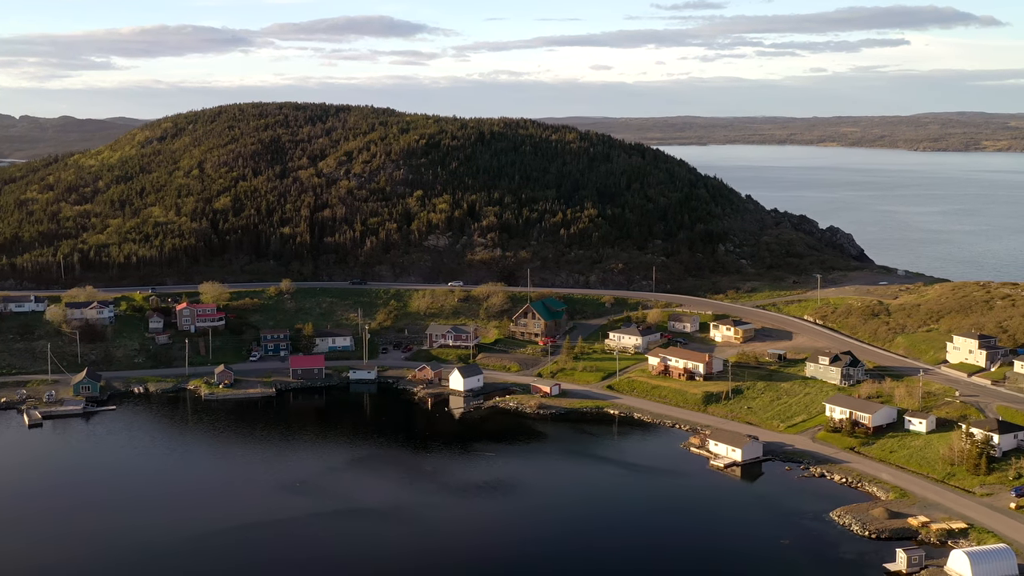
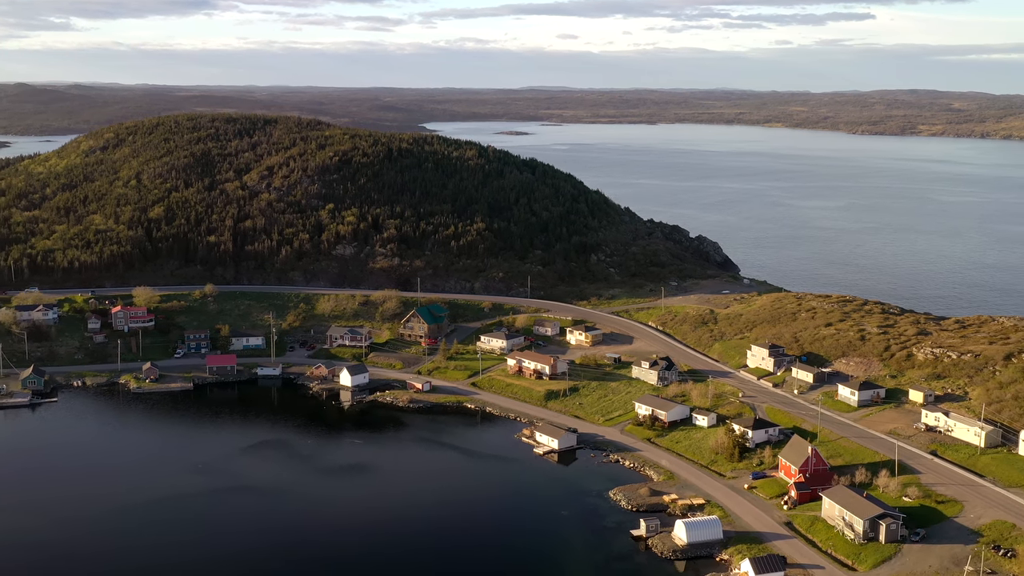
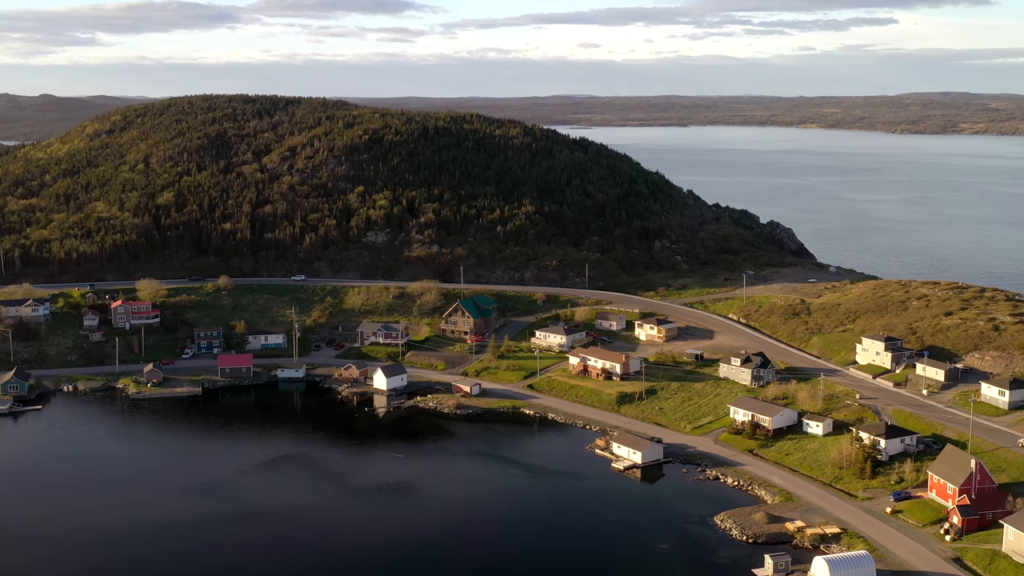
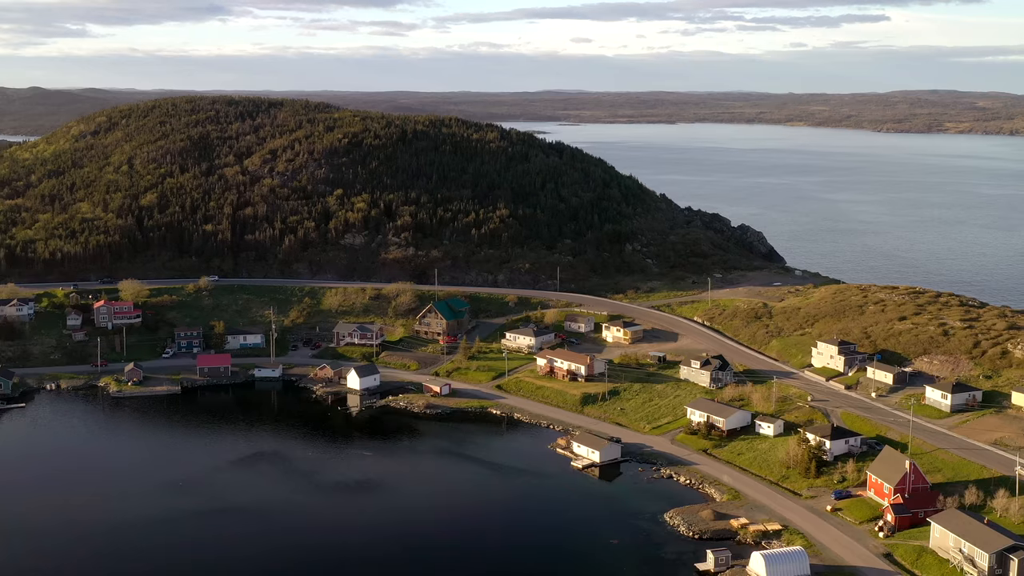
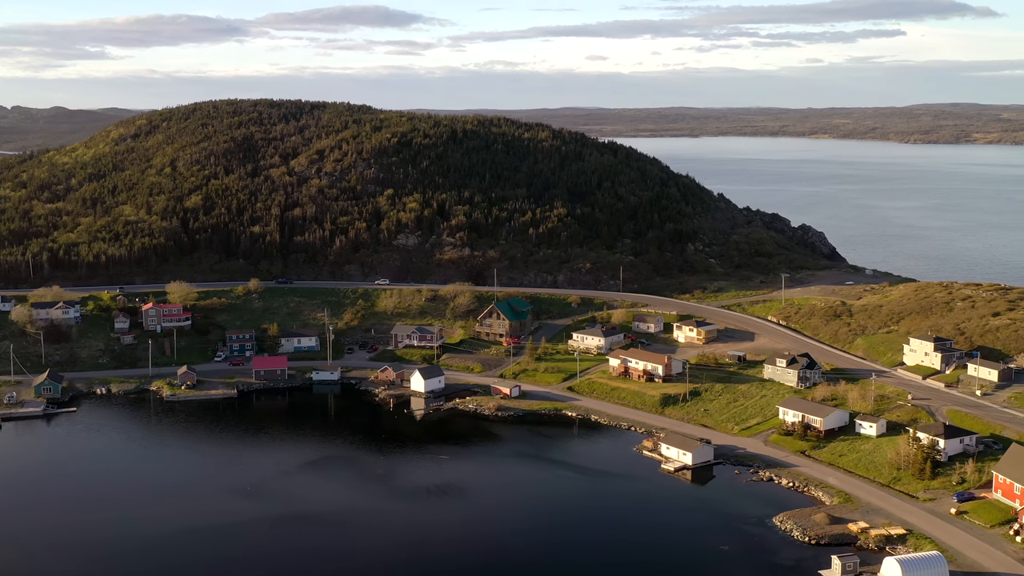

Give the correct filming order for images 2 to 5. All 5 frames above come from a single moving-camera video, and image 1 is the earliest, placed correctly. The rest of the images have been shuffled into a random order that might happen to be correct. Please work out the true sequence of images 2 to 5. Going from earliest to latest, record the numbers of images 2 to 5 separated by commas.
5, 3, 4, 2
